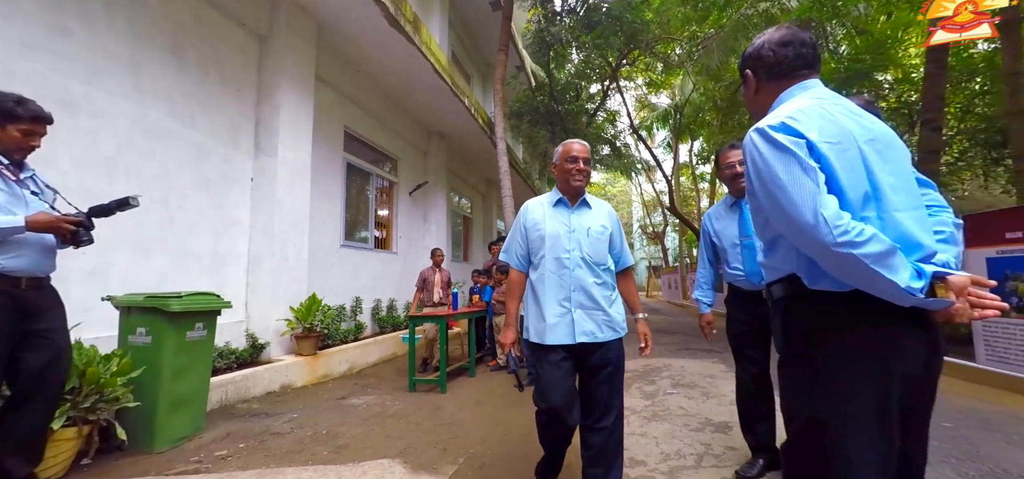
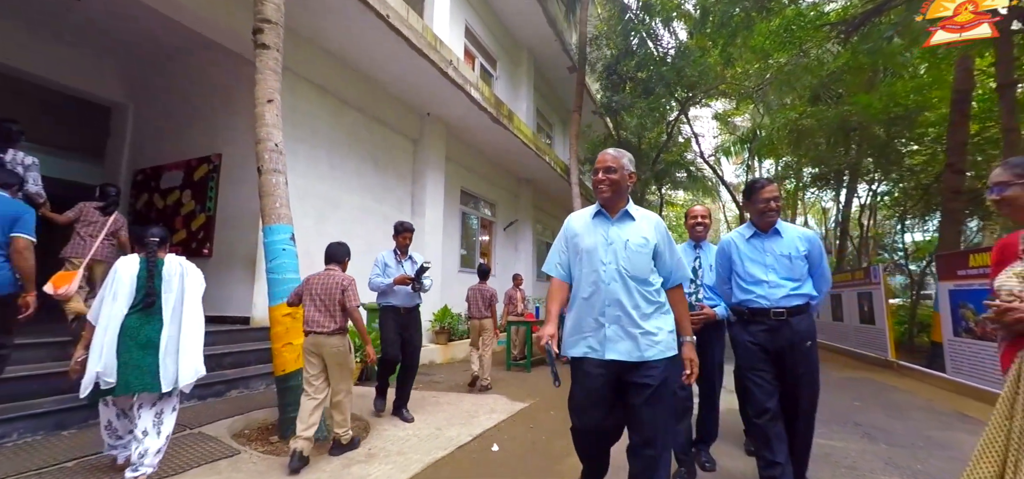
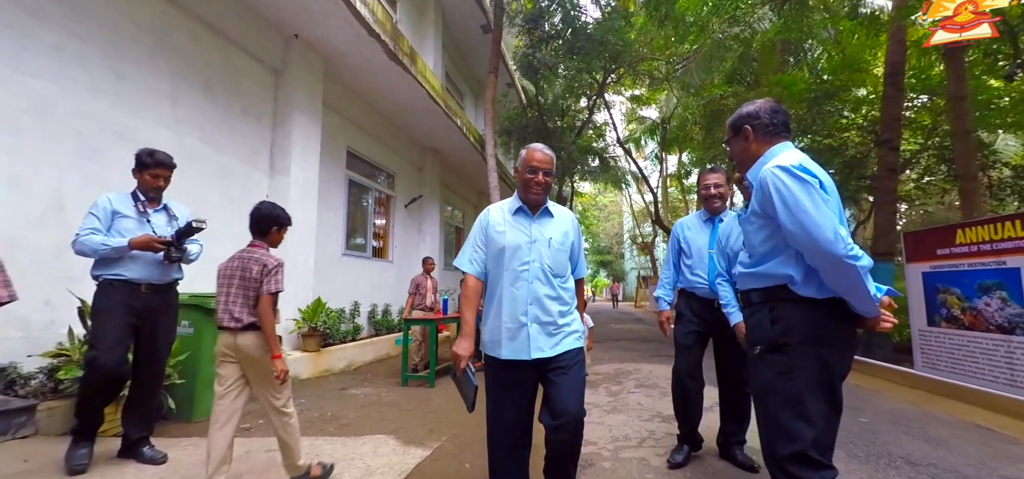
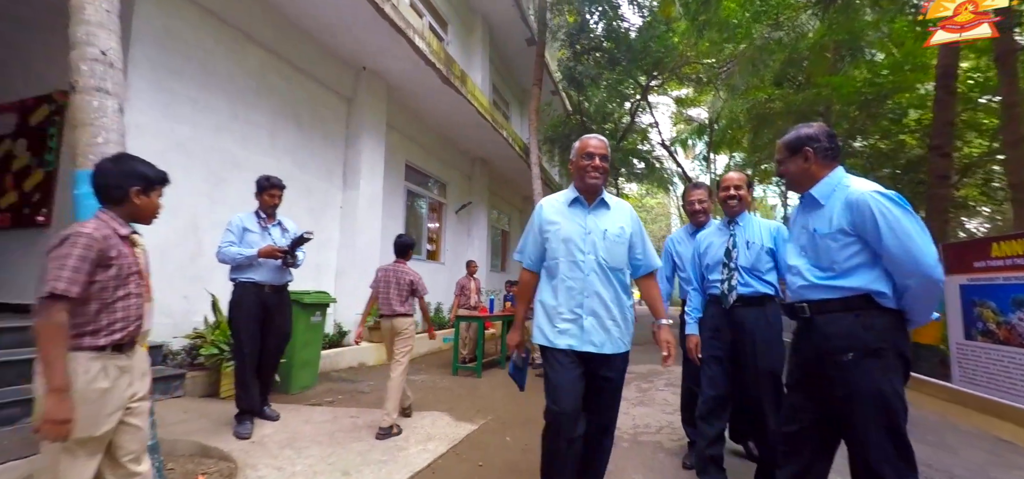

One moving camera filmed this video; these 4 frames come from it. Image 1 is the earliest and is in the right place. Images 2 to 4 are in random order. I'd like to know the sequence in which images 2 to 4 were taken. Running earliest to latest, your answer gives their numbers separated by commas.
3, 4, 2
